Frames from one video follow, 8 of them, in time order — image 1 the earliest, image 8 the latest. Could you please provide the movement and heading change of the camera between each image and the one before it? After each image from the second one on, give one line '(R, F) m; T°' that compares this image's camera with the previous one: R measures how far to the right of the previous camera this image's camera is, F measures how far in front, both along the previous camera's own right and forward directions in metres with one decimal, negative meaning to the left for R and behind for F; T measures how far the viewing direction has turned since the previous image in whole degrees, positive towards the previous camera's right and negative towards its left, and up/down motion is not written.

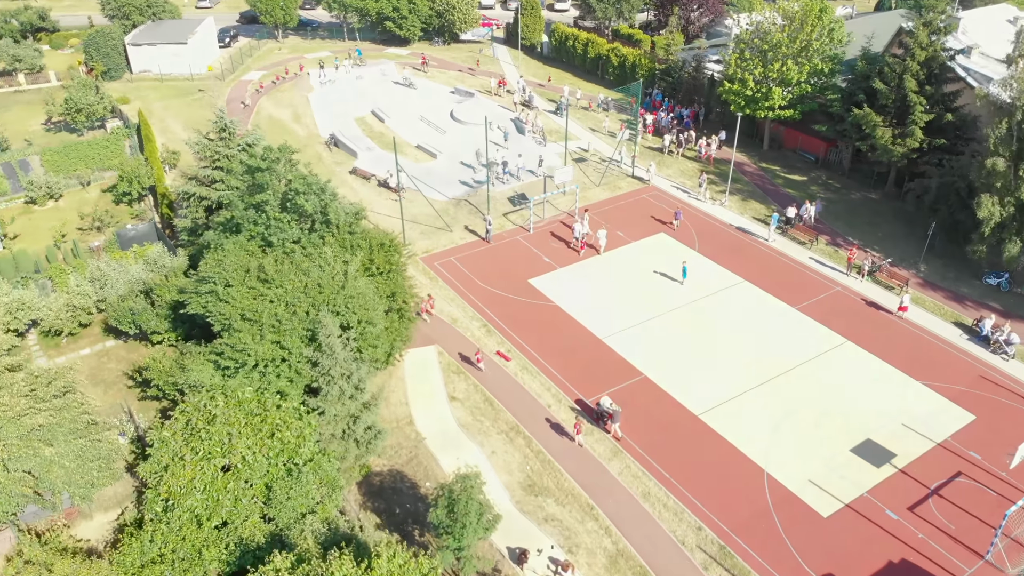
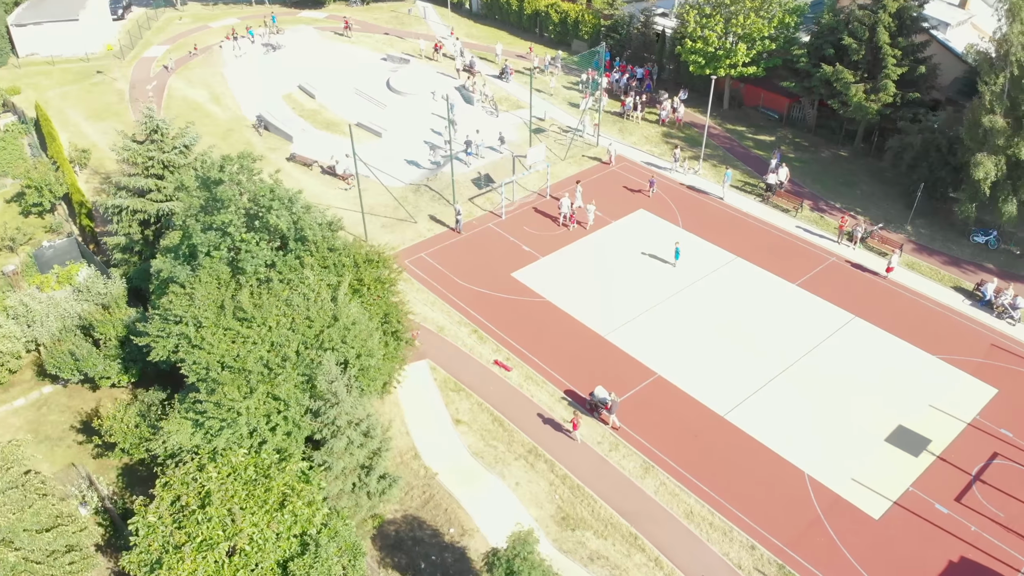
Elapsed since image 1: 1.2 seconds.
(-3.1, +3.3) m; +6°
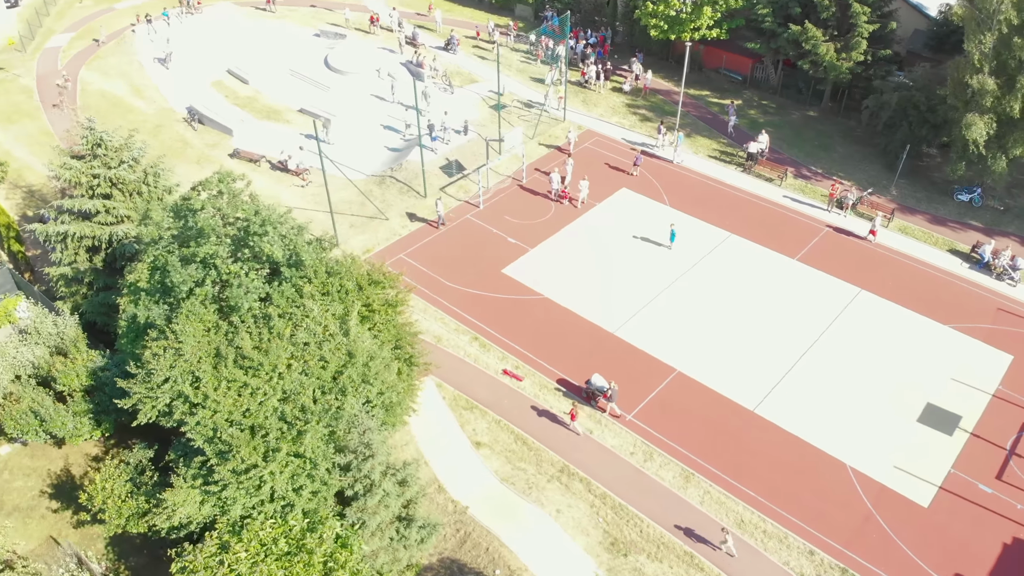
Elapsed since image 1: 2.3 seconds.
(-3.0, +2.4) m; +6°
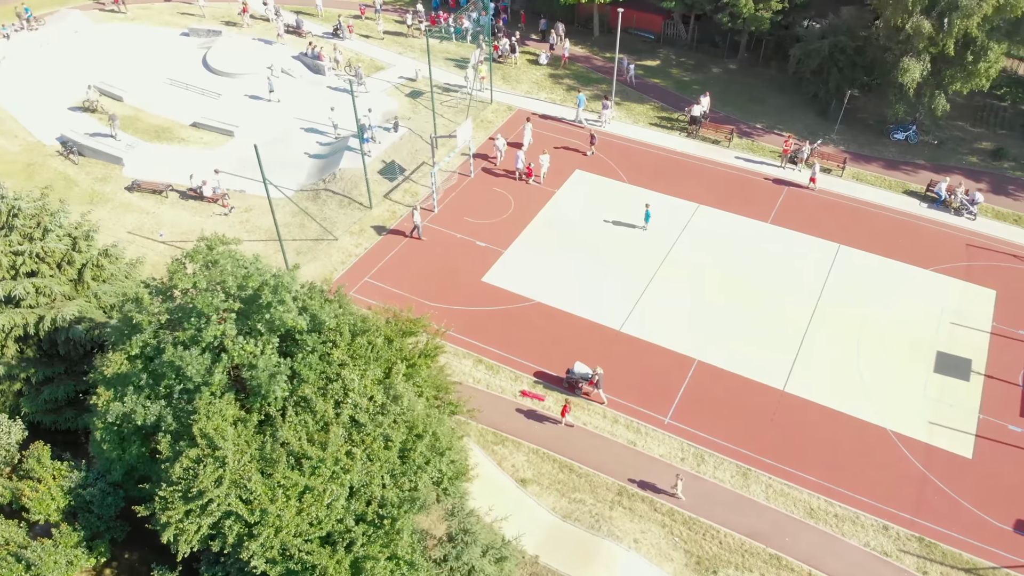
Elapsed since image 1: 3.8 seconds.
(-4.6, +2.7) m; +10°
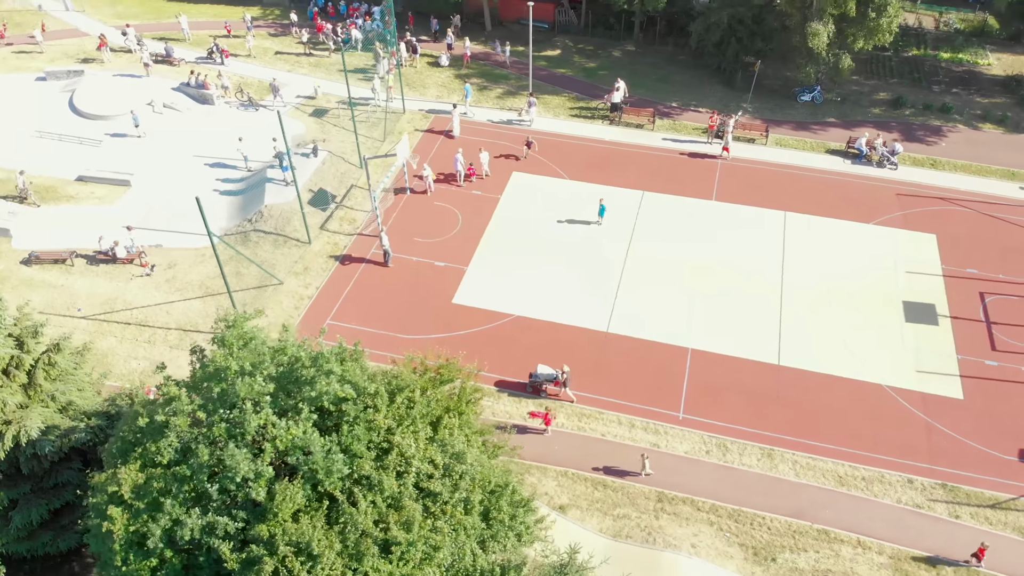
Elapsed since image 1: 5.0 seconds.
(-3.9, +1.5) m; +10°
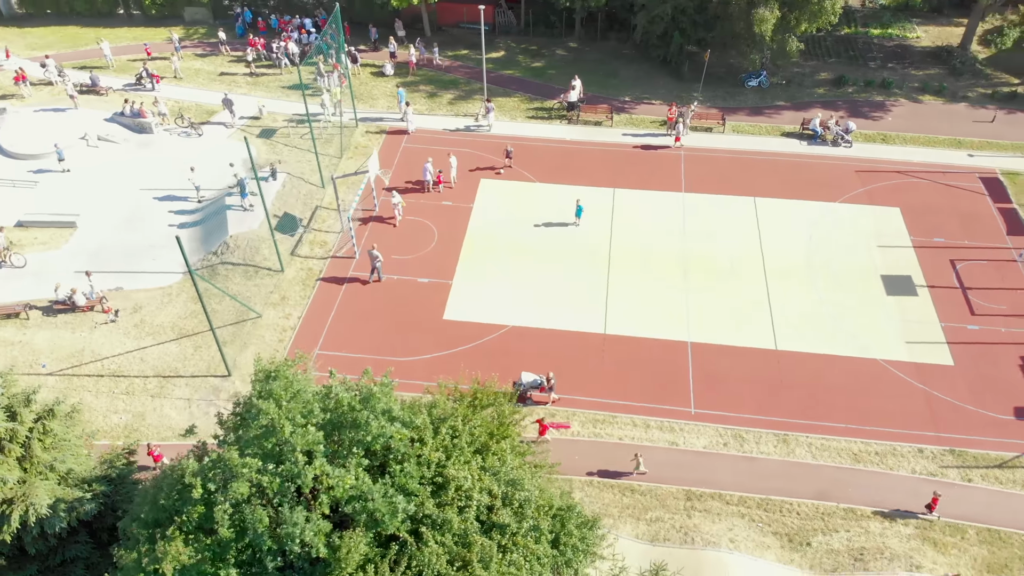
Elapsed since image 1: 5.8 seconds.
(-2.5, +0.6) m; +6°
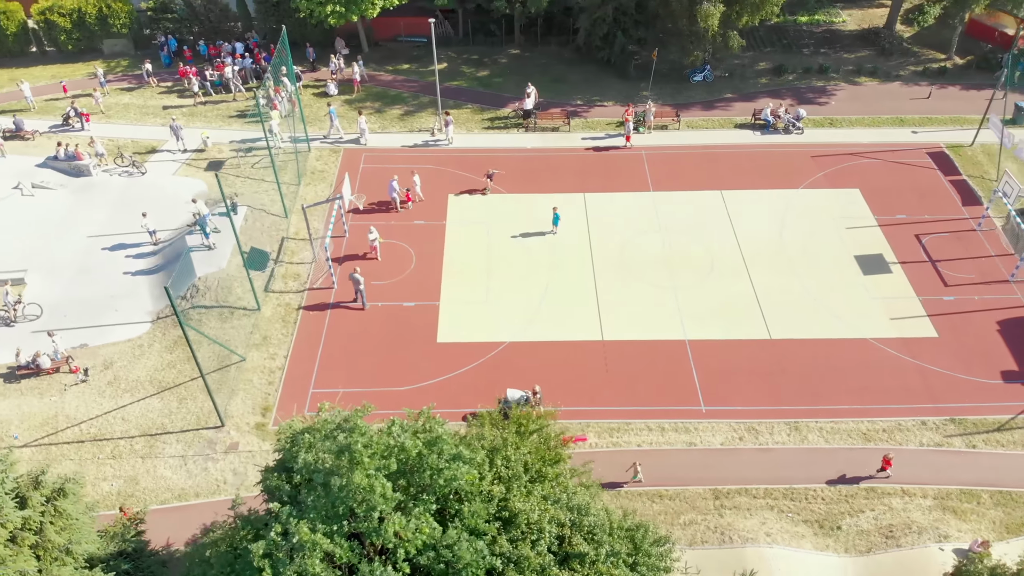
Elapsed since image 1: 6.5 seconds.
(-2.6, +0.5) m; +6°
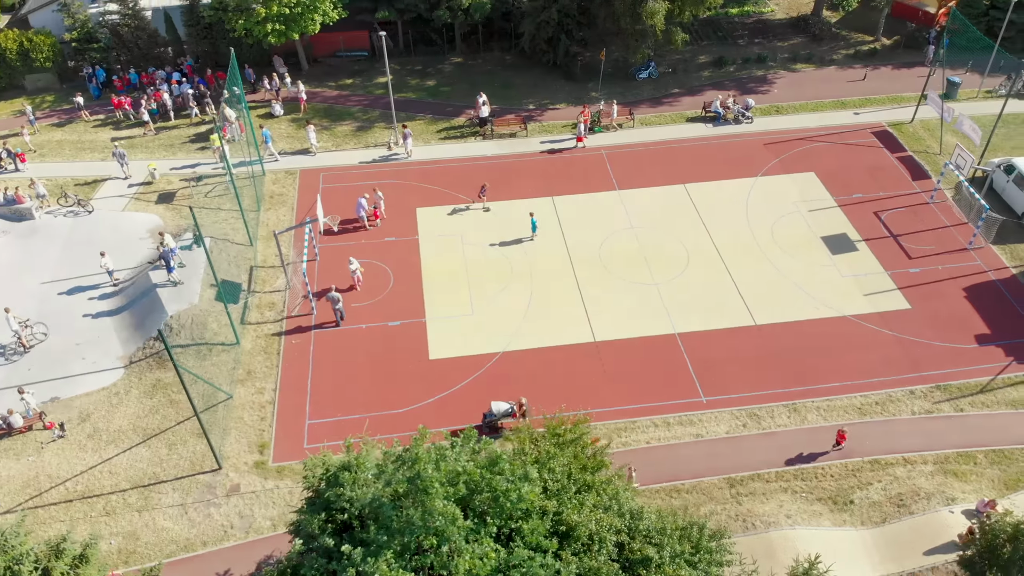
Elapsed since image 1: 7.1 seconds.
(-2.2, +0.3) m; +5°
